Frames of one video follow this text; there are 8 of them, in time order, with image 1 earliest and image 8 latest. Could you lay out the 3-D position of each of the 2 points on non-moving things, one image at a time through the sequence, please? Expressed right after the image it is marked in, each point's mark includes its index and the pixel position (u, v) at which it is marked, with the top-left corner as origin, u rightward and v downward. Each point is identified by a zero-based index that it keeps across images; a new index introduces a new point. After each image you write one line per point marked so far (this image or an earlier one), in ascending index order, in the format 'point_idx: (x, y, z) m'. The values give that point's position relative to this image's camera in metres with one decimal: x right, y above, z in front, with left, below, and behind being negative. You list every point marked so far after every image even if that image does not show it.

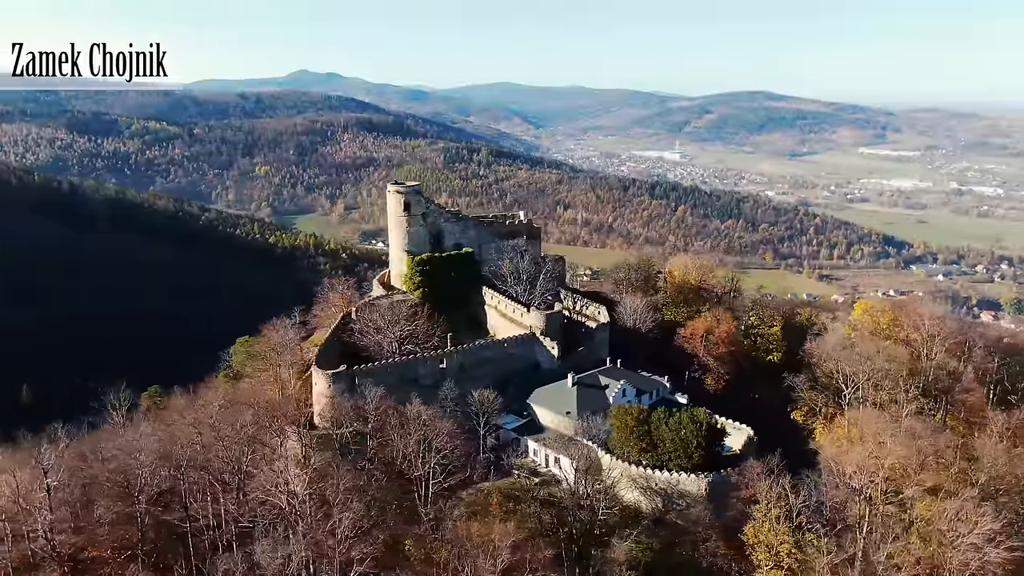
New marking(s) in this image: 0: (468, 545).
0: (-0.7, -5.4, +16.8) m
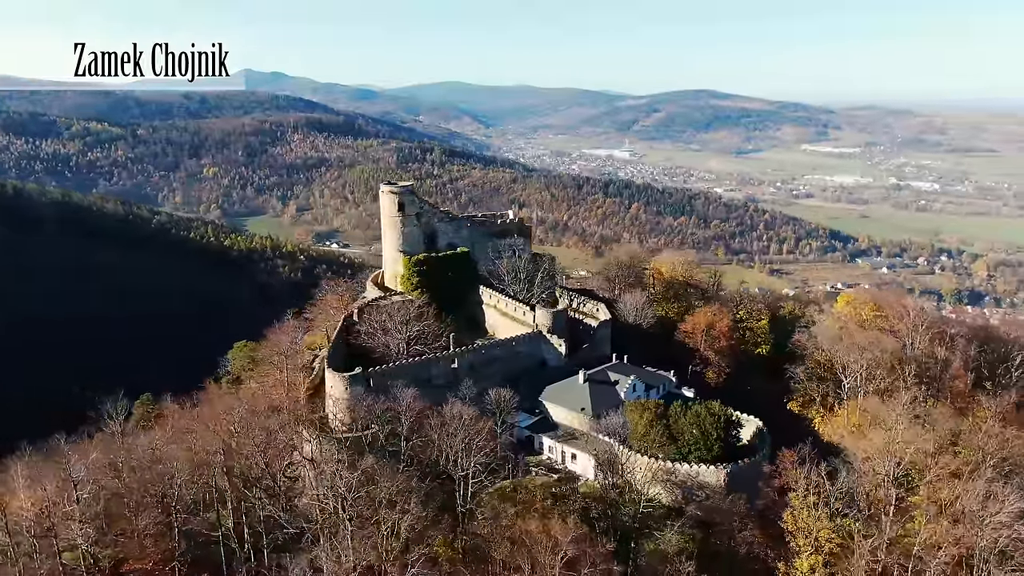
0: (+0.5, -5.4, +16.9) m
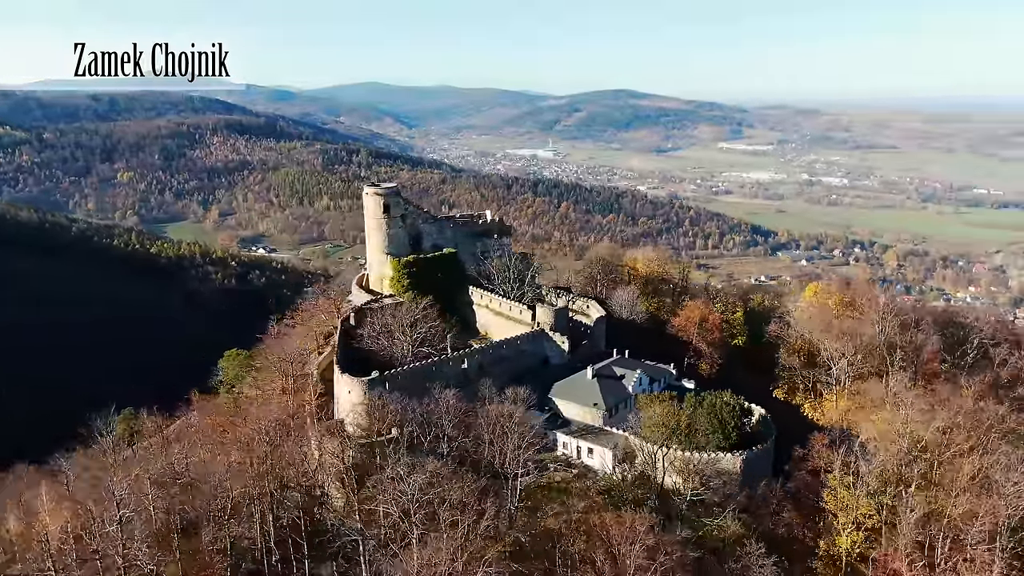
0: (+2.0, -5.3, +17.2) m
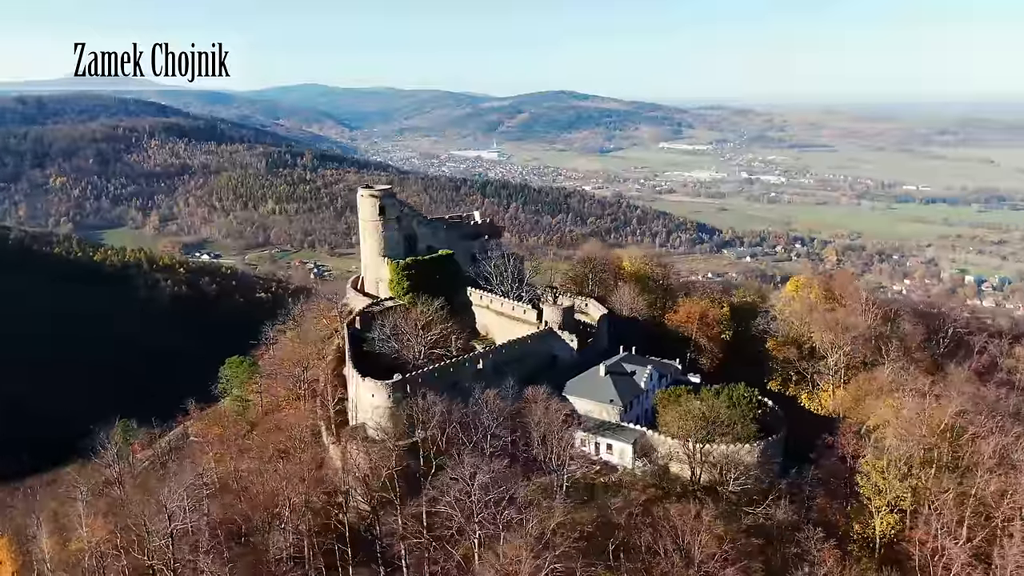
0: (+3.4, -5.2, +17.5) m
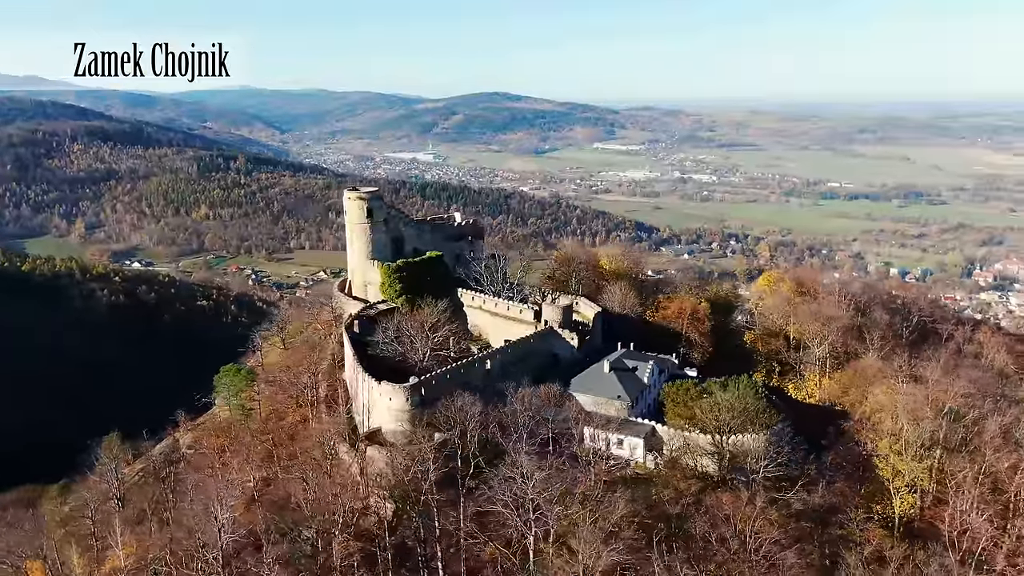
0: (+4.6, -5.1, +18.0) m
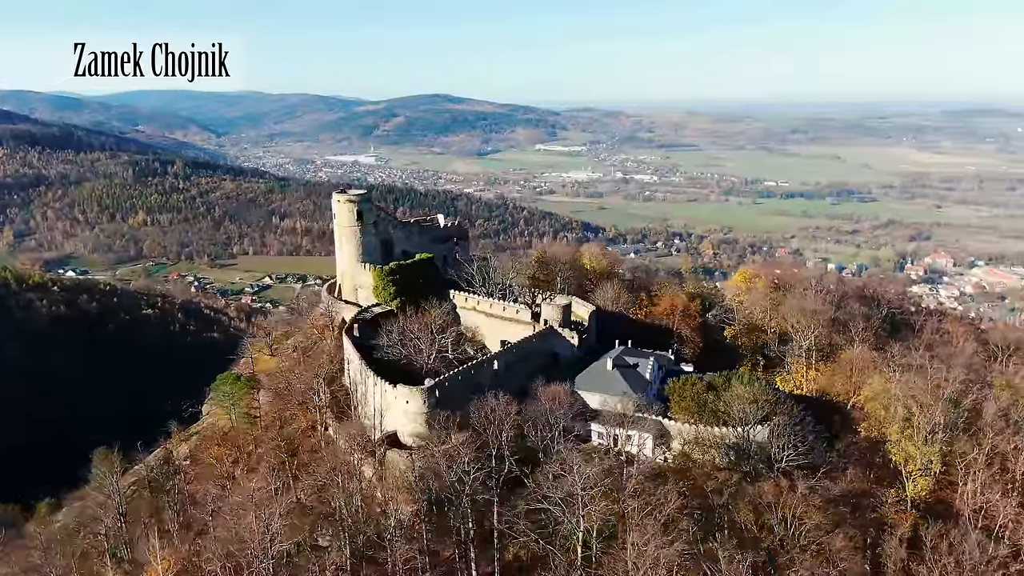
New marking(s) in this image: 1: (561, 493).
0: (+5.7, -5.0, +18.5) m
1: (+1.0, -4.8, +18.2) m
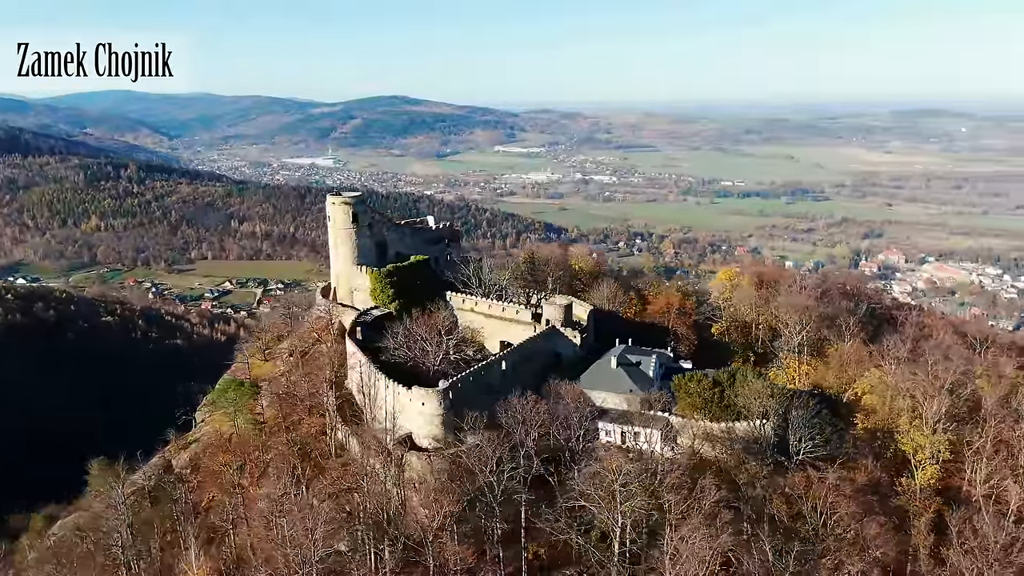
0: (+6.5, -4.9, +18.9) m
1: (+1.9, -4.7, +18.4) m
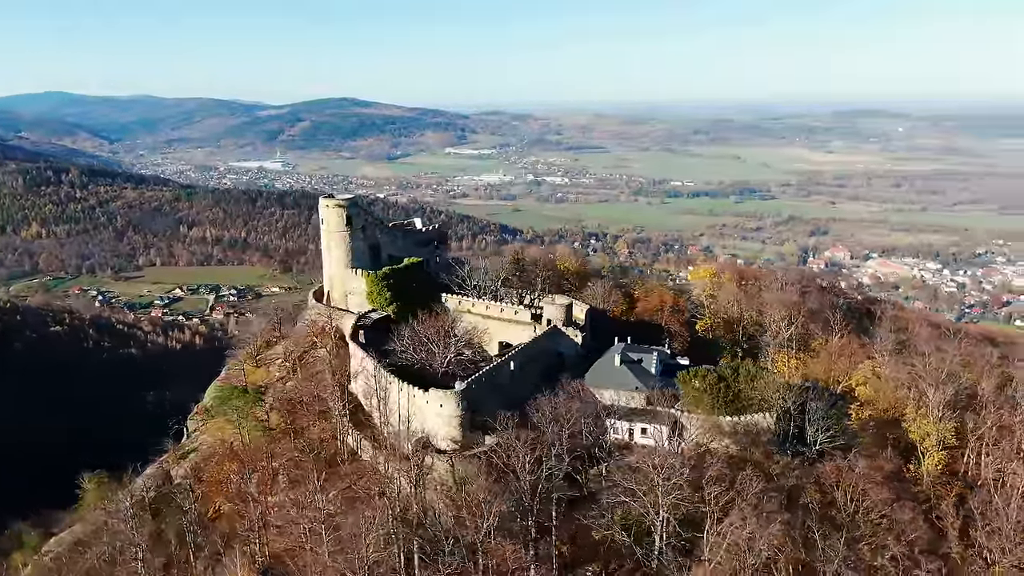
0: (+7.4, -4.8, +19.5) m
1: (+2.8, -4.7, +18.6) m
